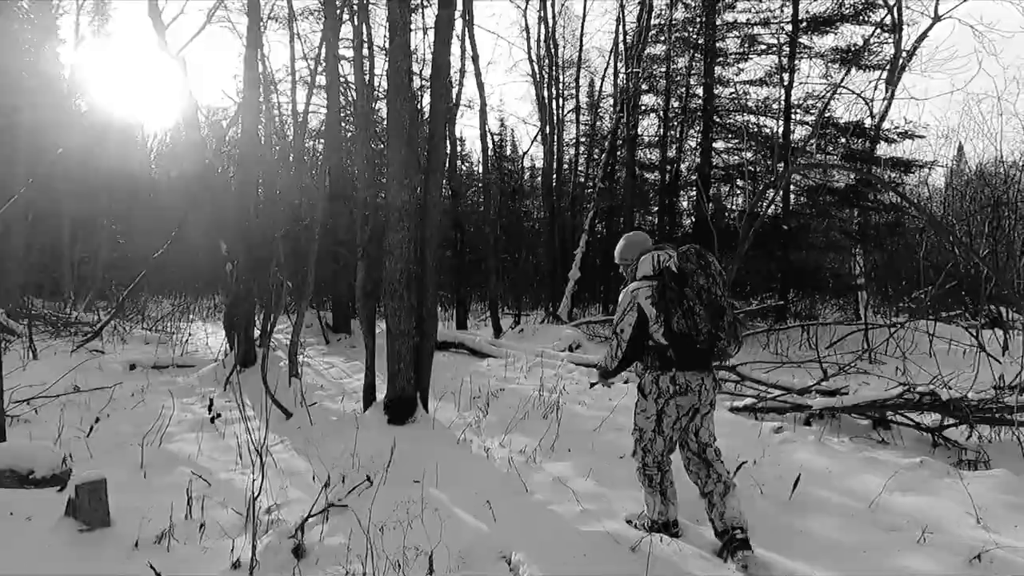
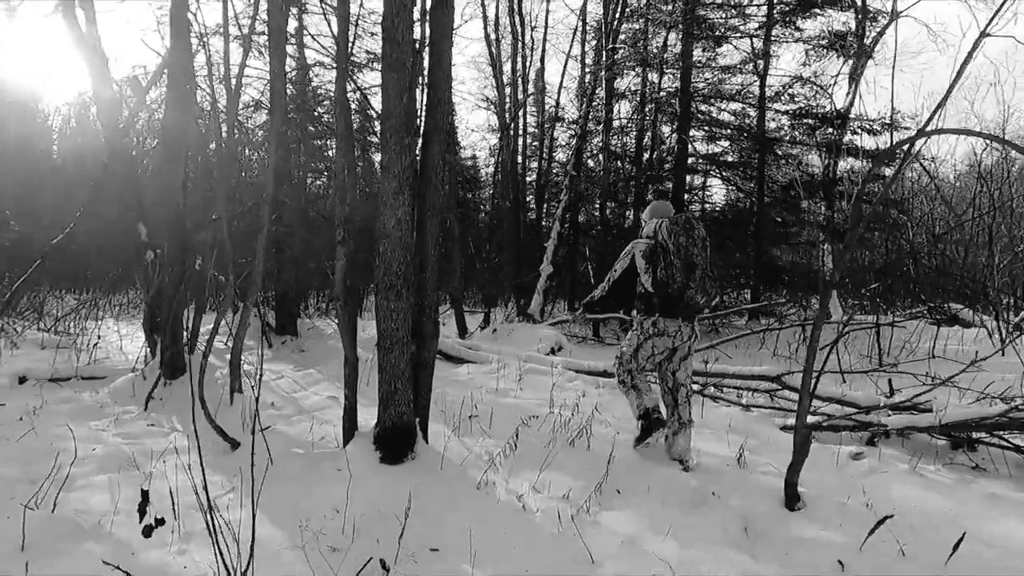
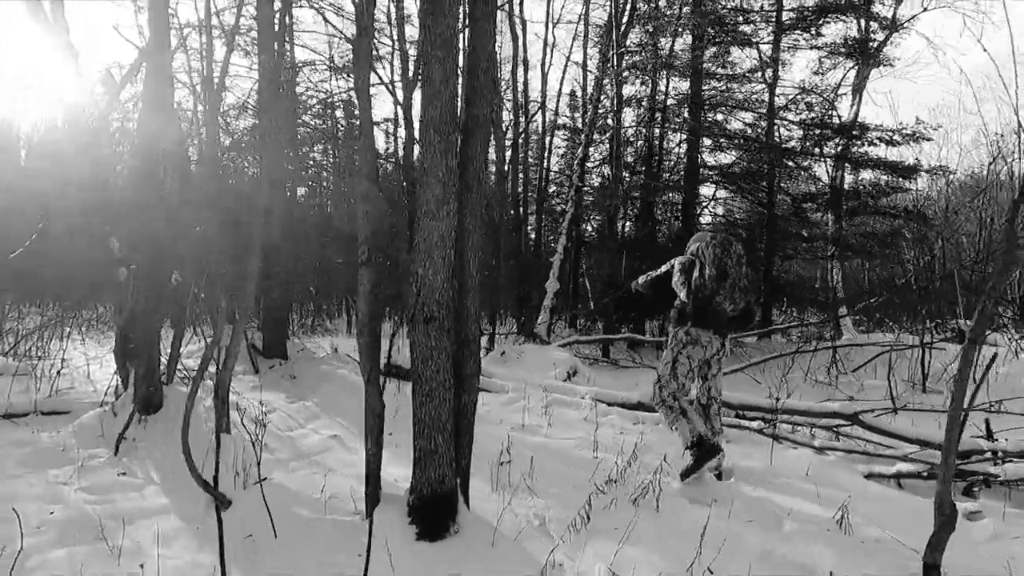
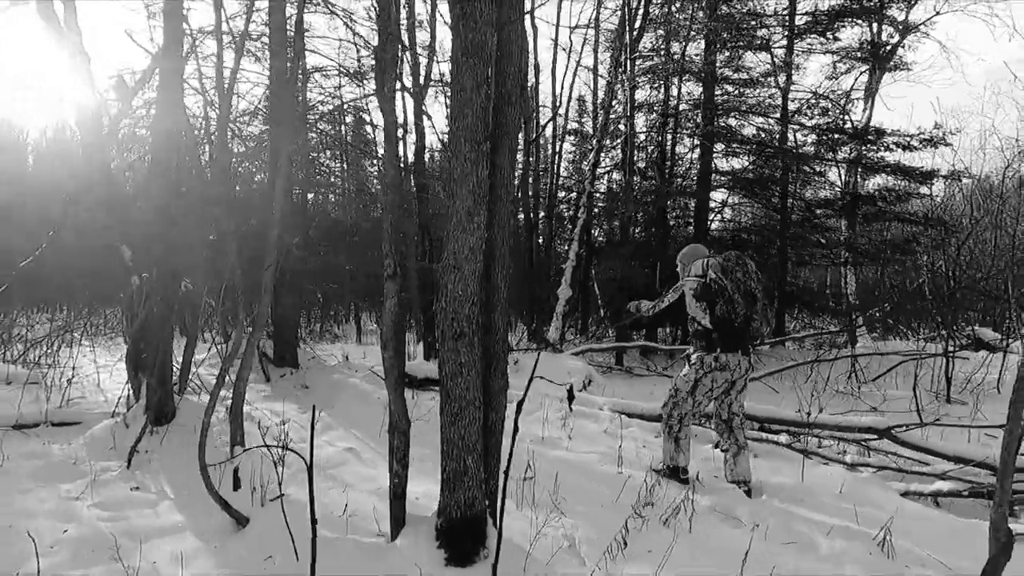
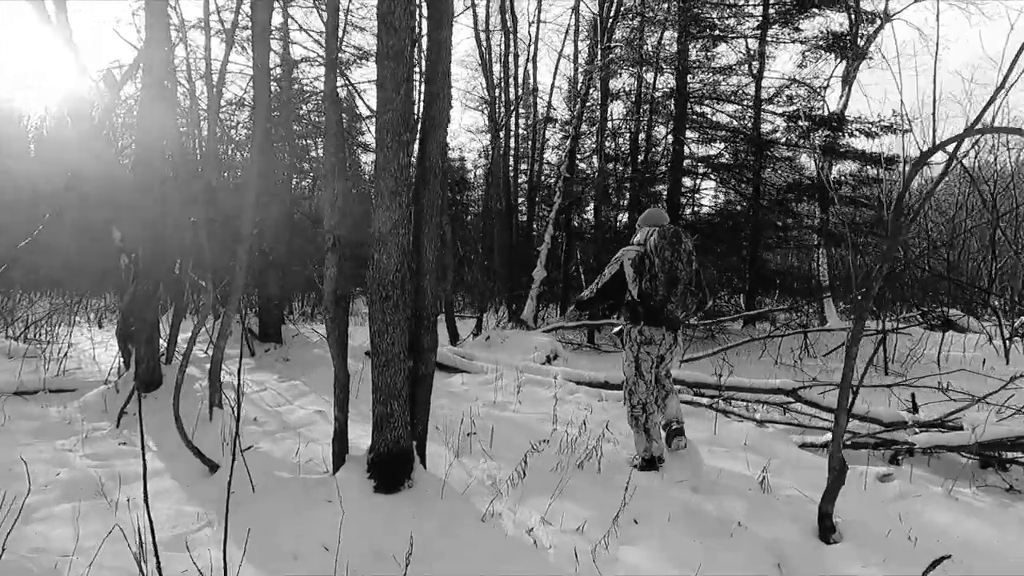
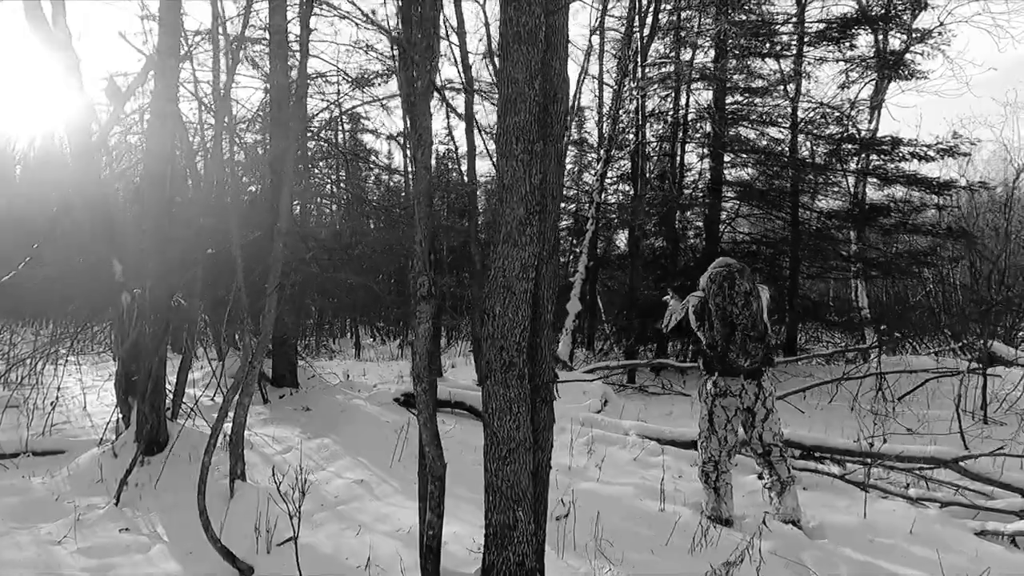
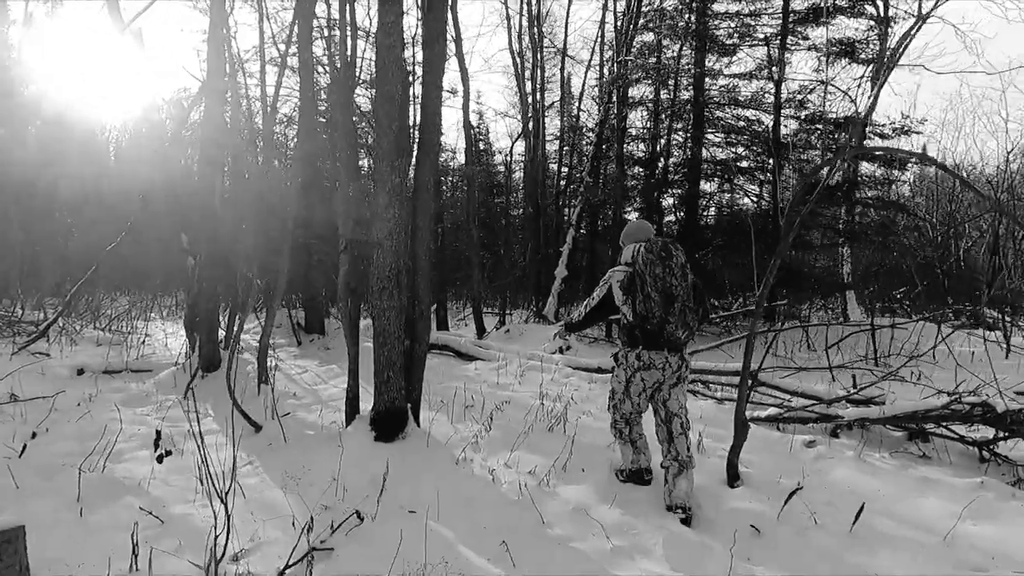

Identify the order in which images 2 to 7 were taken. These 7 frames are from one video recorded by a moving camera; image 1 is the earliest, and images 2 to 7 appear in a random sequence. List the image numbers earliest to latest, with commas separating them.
7, 2, 5, 3, 4, 6
